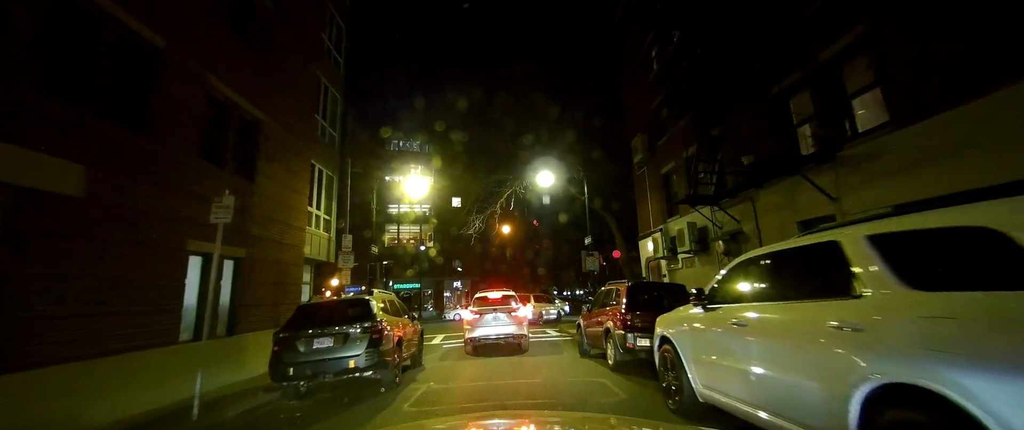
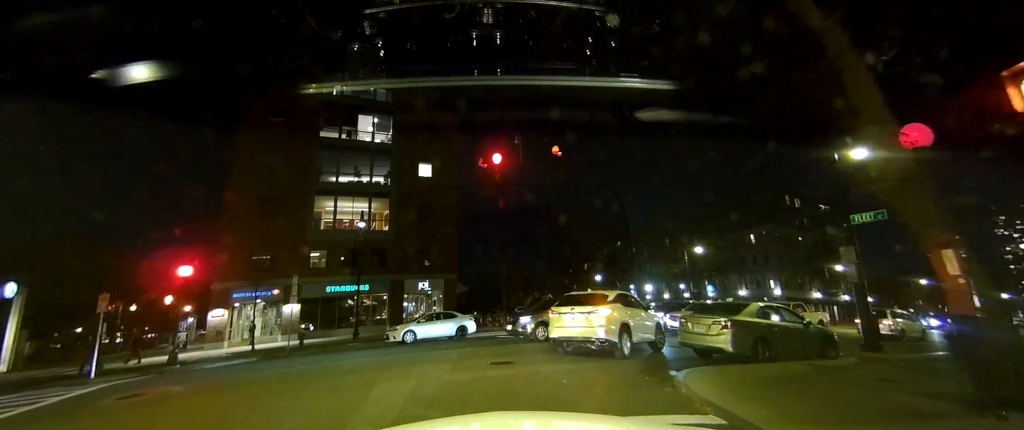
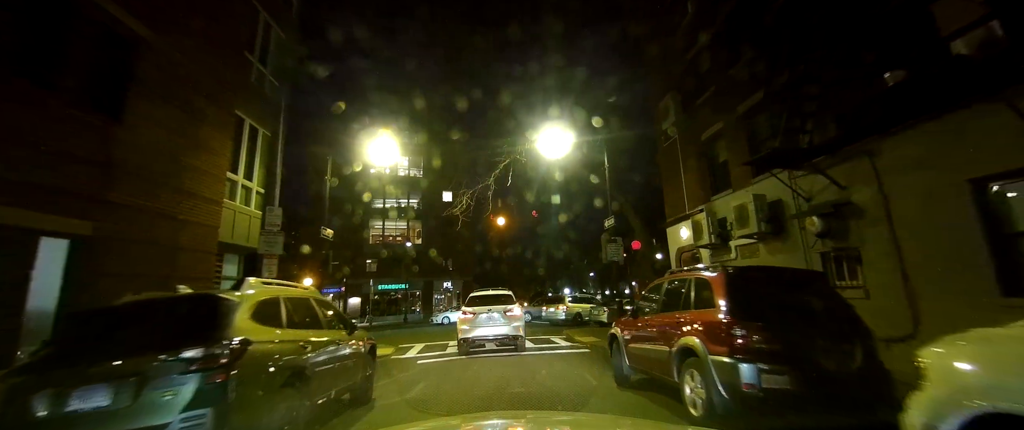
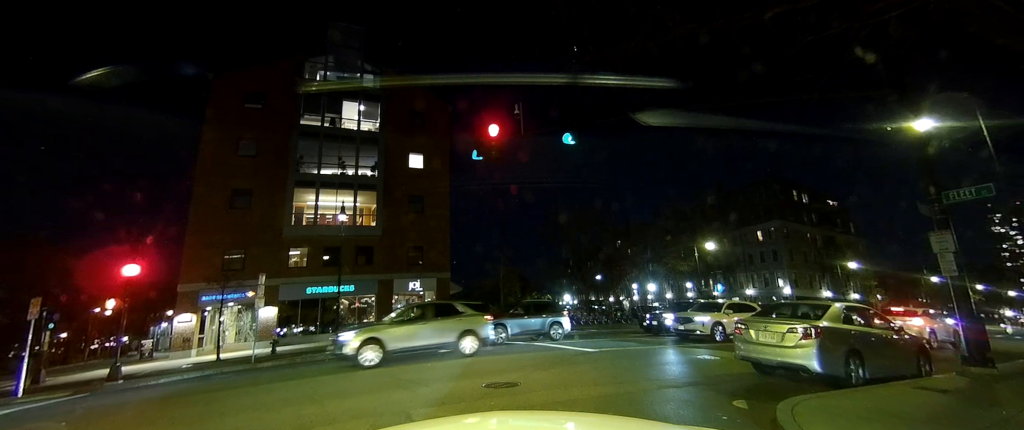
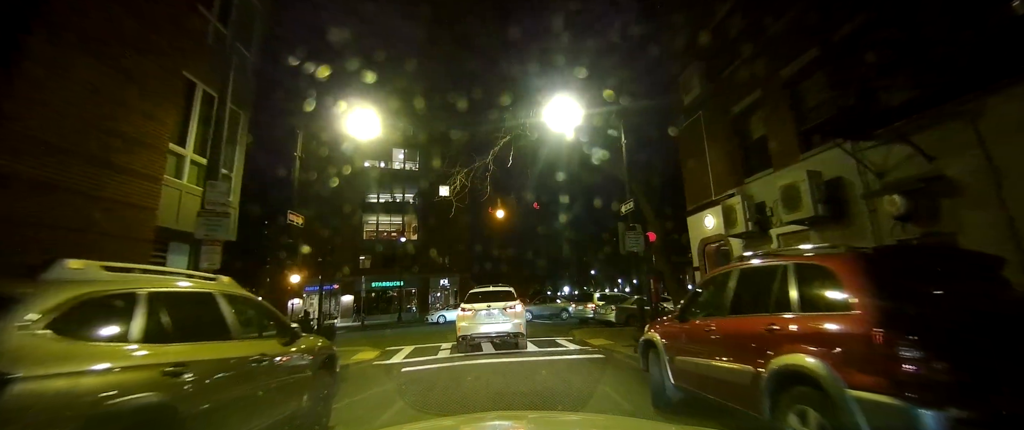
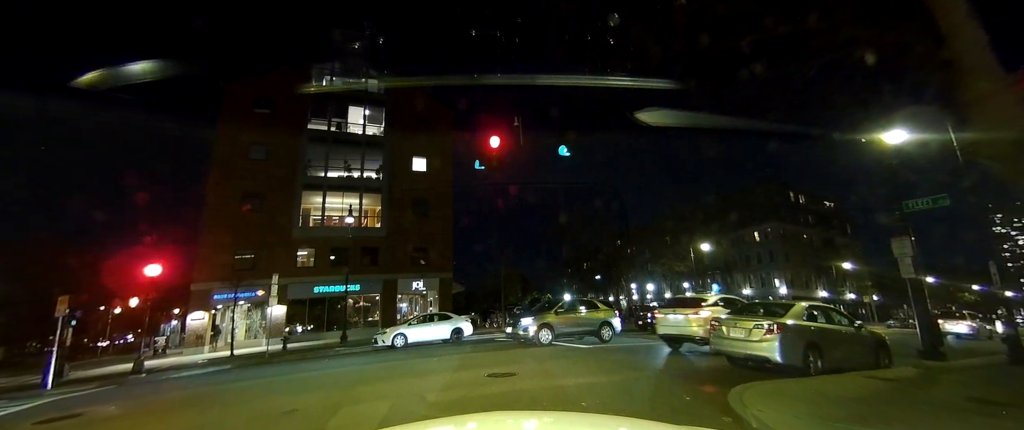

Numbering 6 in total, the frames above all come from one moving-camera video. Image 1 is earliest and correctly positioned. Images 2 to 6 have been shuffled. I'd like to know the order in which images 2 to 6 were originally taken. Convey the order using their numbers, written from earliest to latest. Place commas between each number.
3, 5, 2, 6, 4
